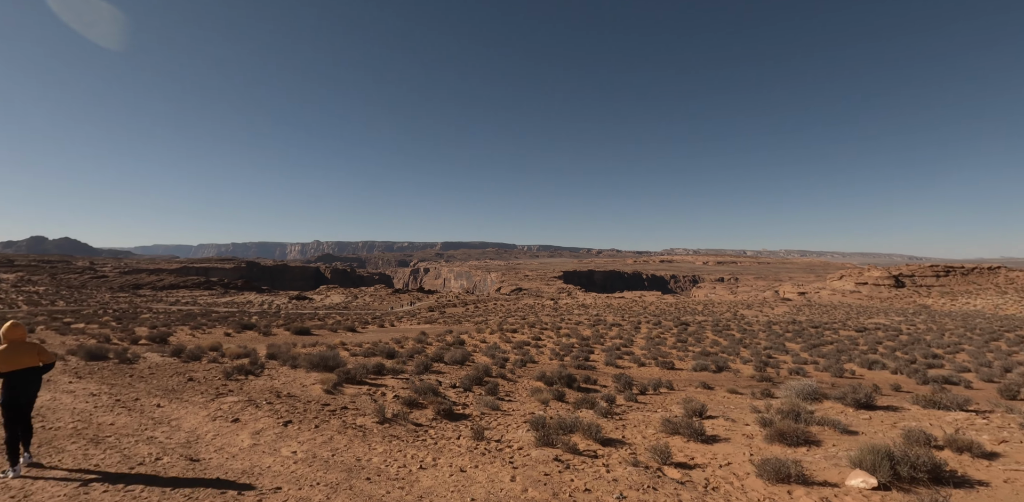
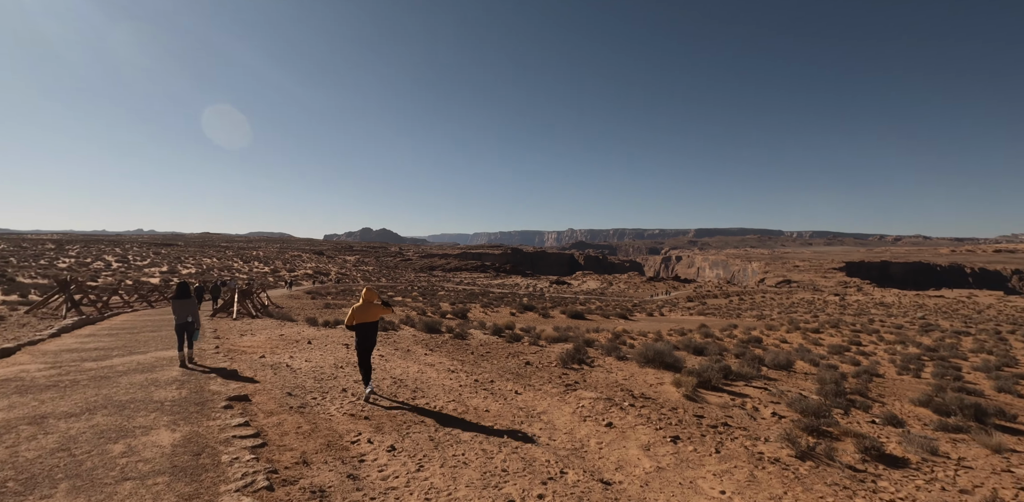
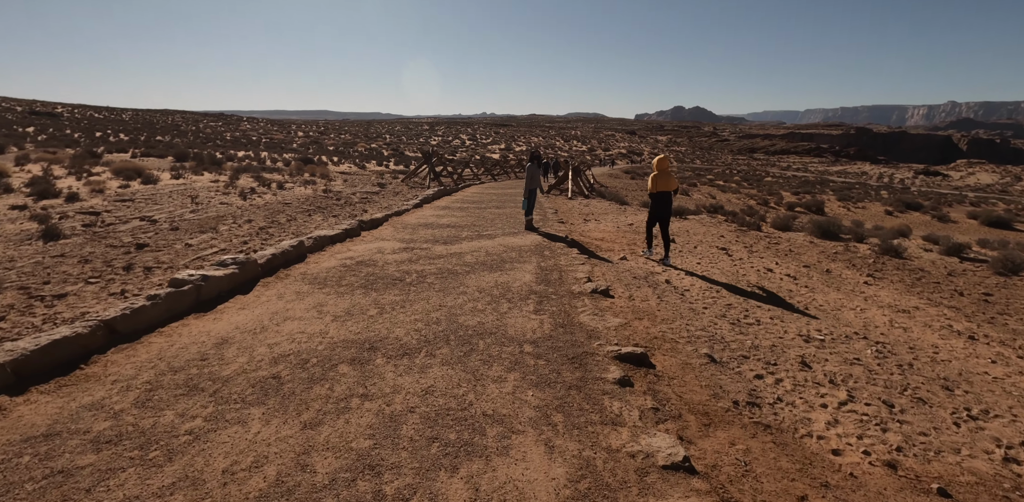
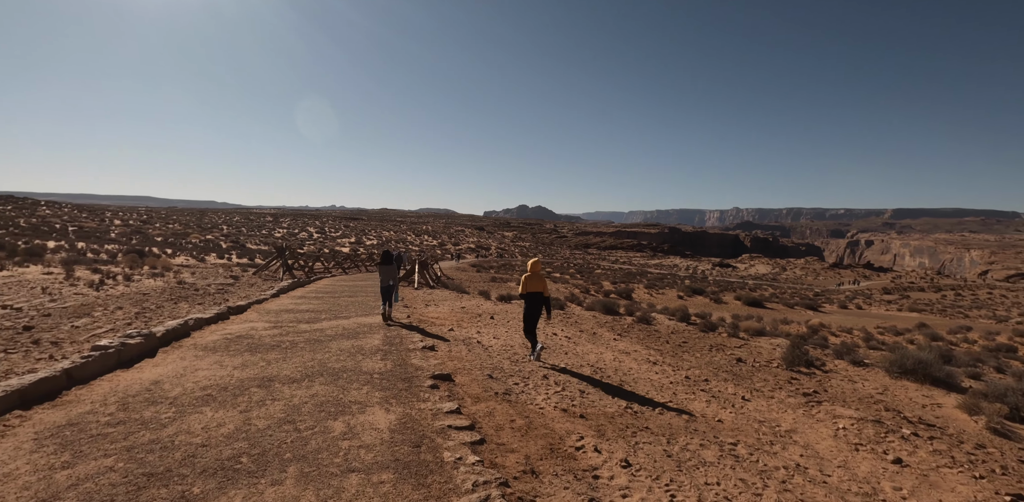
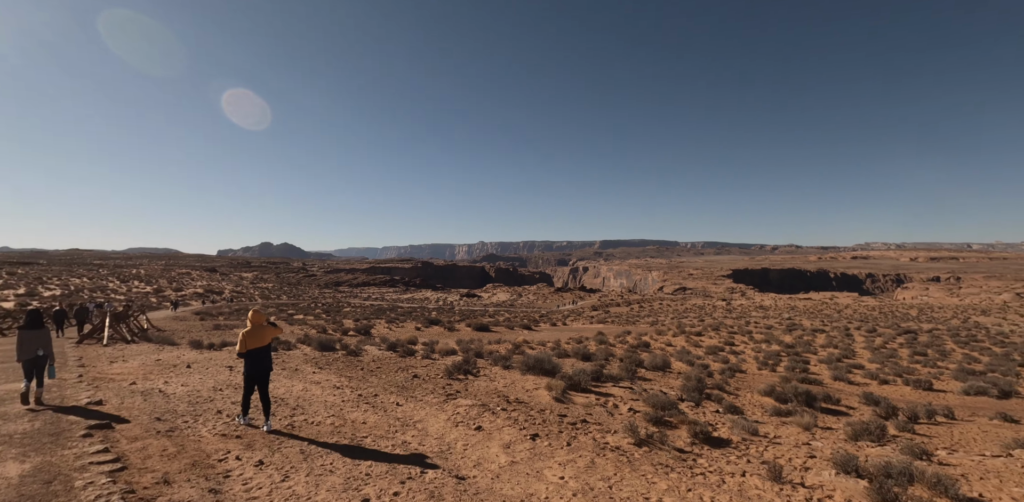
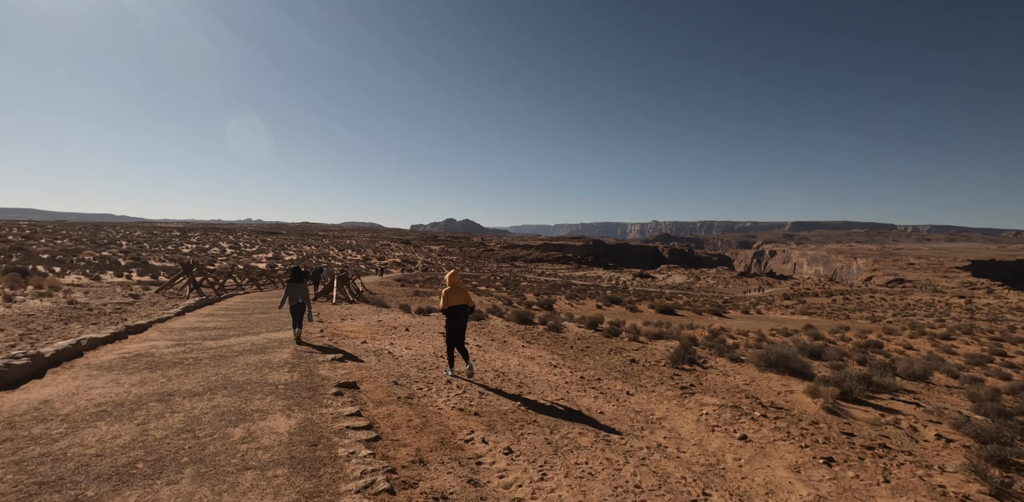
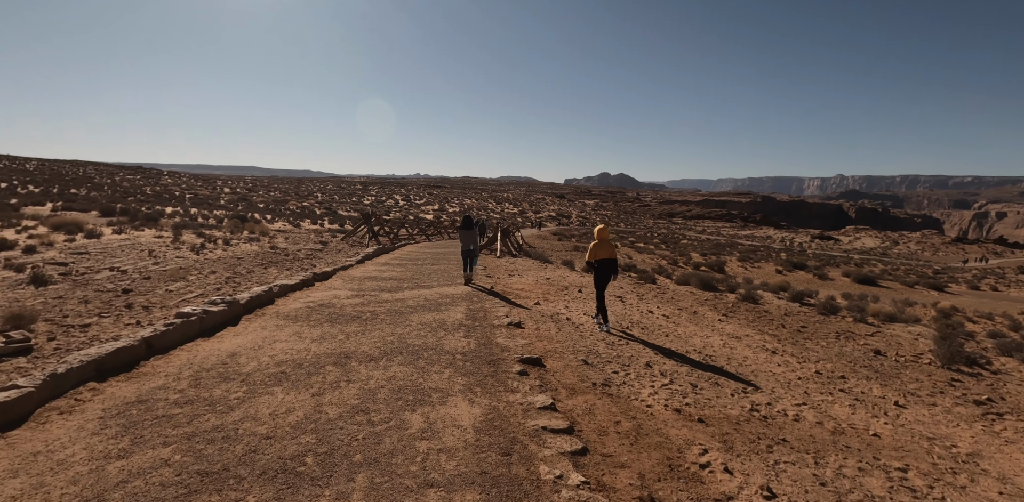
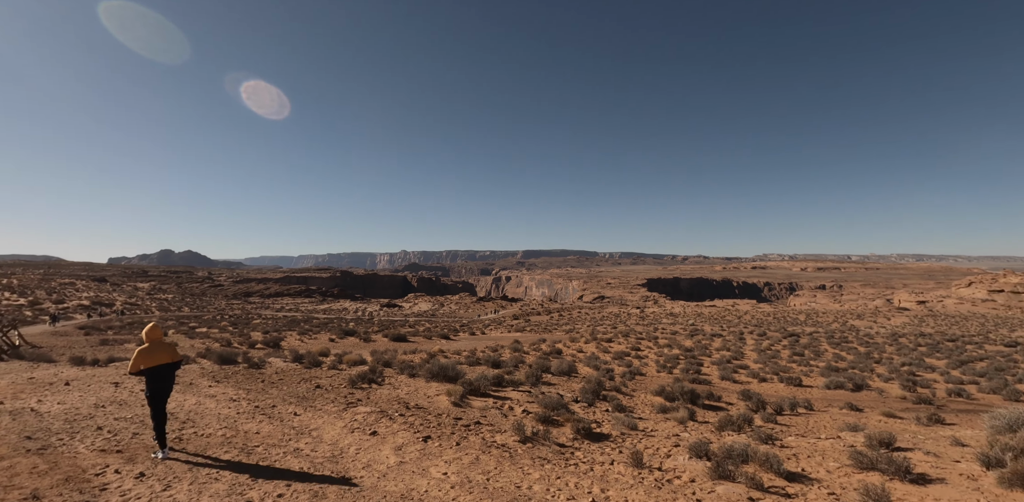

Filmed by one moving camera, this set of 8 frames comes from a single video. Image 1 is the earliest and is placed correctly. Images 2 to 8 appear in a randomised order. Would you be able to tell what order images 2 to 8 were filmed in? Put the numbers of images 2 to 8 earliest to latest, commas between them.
8, 5, 2, 6, 4, 7, 3
